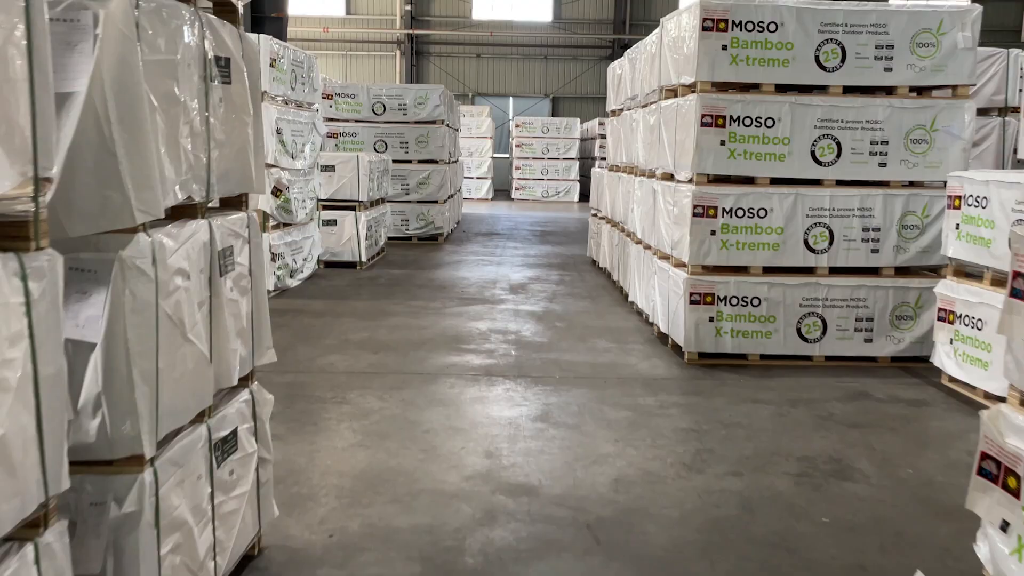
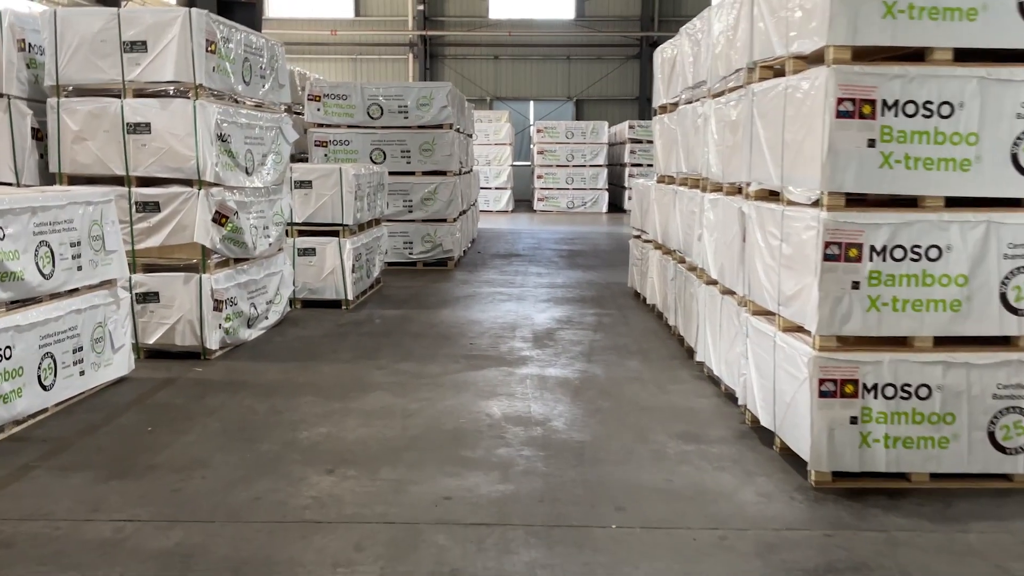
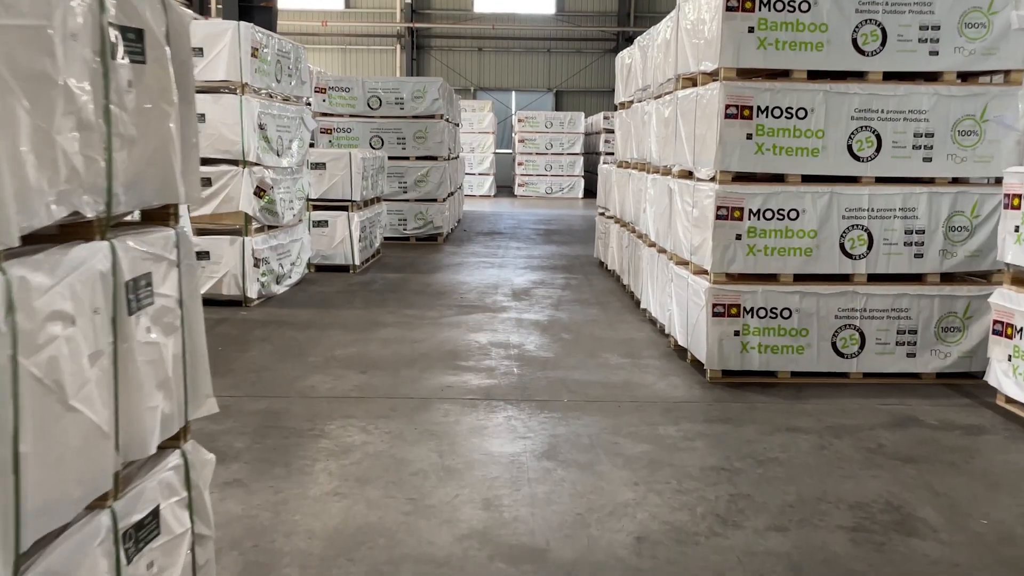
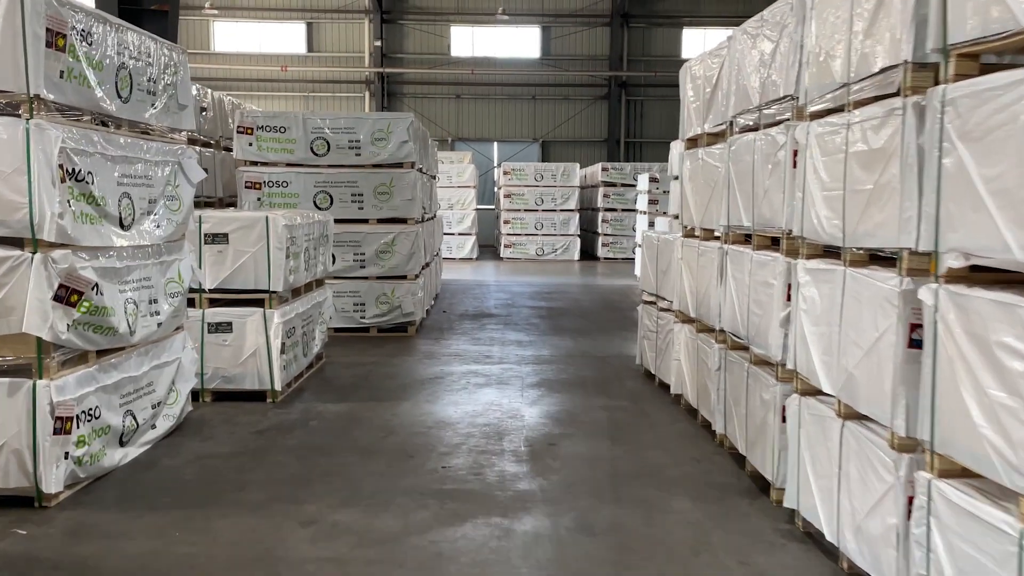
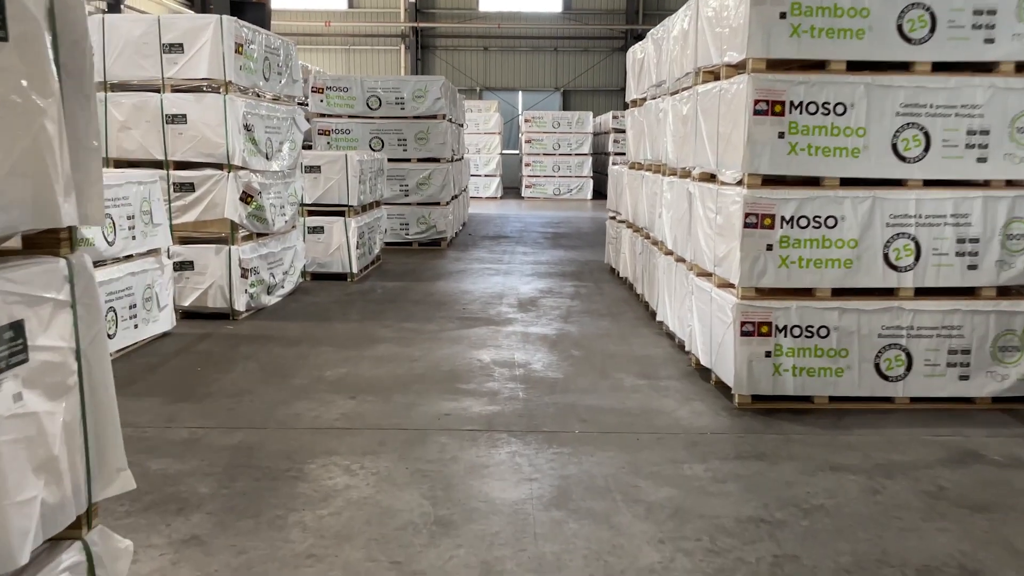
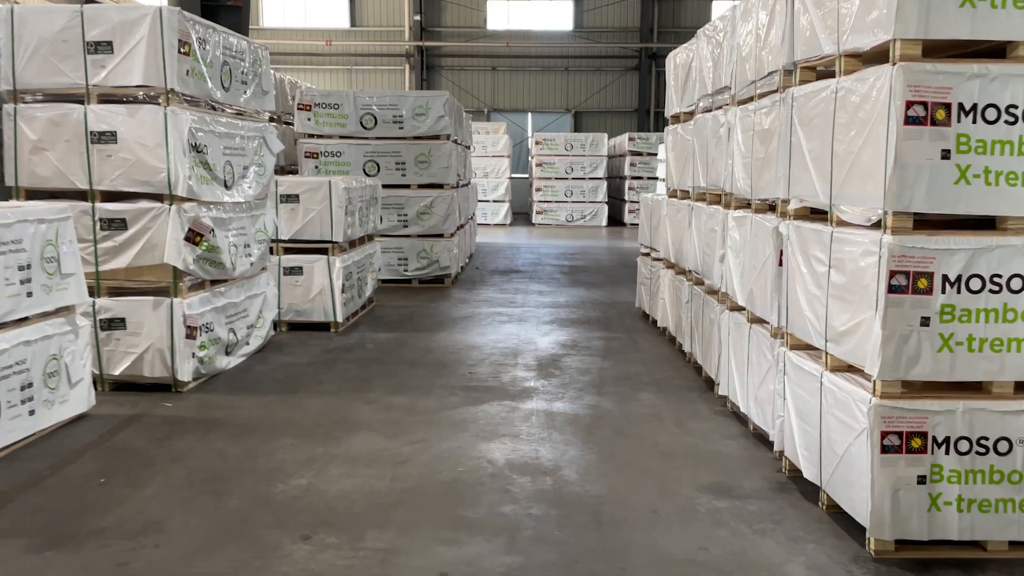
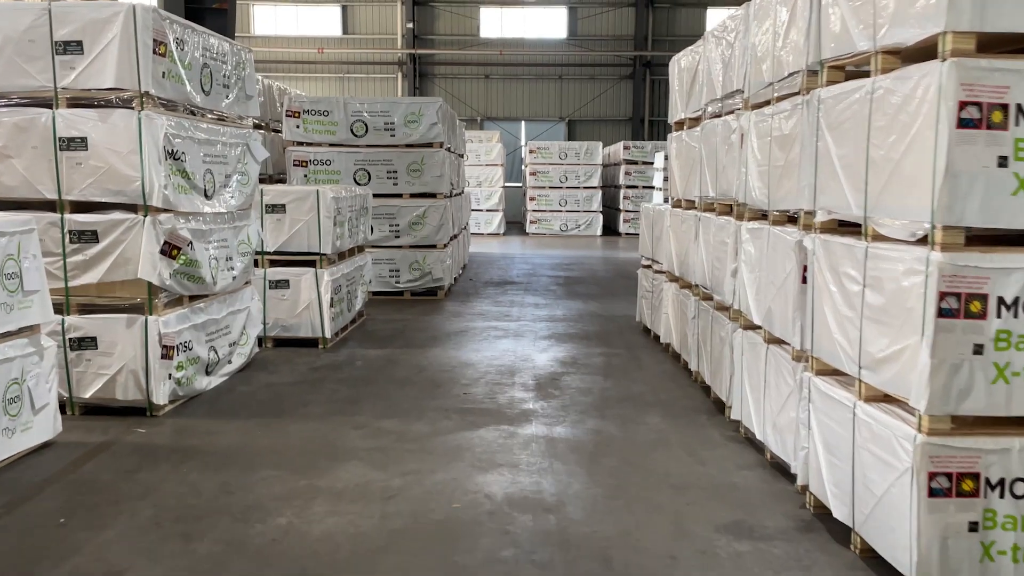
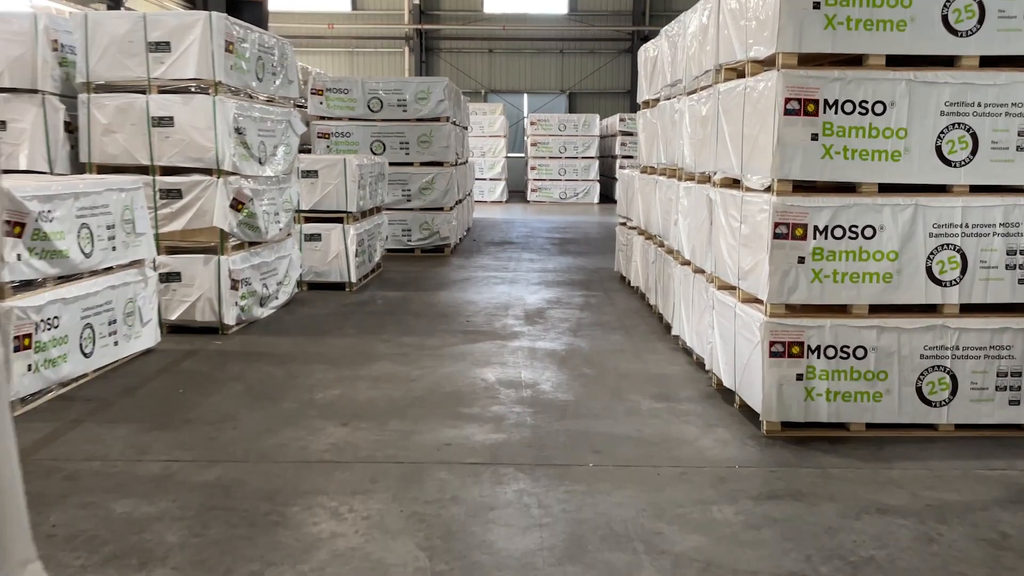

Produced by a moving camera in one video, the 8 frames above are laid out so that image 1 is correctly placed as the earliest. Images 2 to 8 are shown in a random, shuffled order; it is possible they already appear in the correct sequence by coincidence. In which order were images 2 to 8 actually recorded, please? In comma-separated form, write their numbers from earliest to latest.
3, 5, 8, 2, 6, 7, 4
